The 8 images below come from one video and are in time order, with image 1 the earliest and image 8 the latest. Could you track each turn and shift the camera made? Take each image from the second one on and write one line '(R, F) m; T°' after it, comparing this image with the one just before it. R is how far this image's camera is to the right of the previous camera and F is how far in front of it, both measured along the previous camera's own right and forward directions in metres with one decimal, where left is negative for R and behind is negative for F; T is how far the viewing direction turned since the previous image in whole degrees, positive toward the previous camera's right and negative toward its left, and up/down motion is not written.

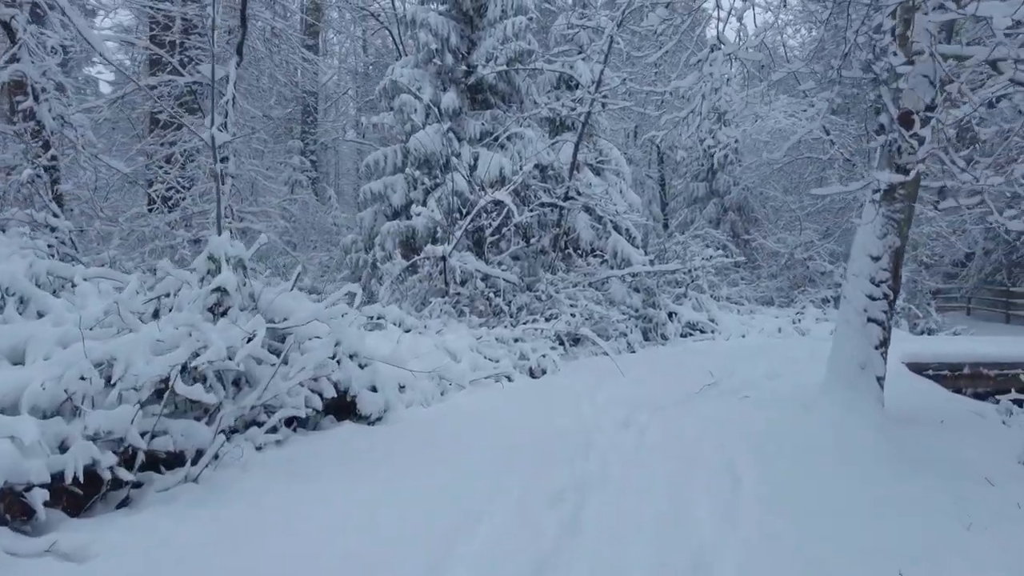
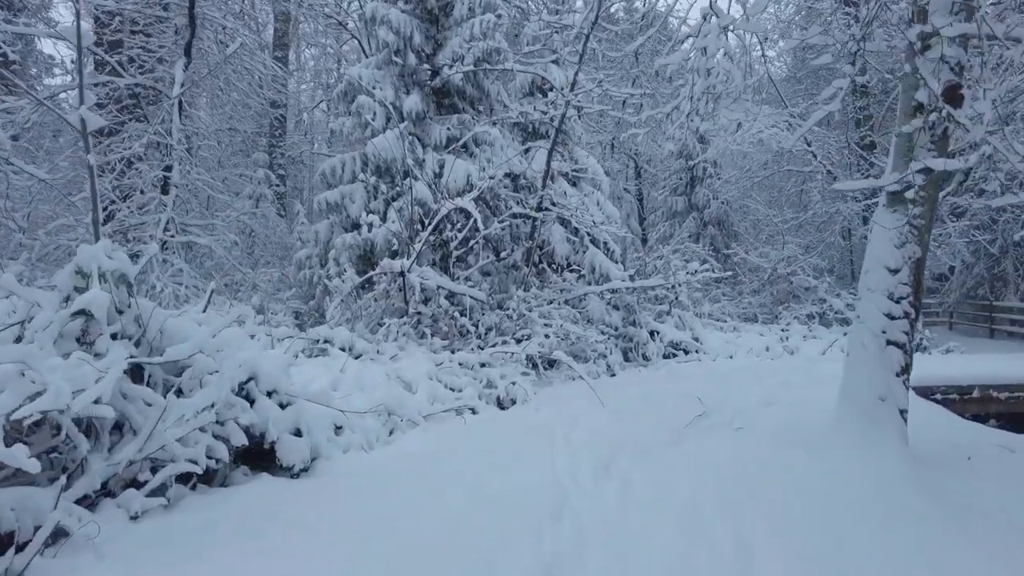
(+0.1, +0.8) m; +2°
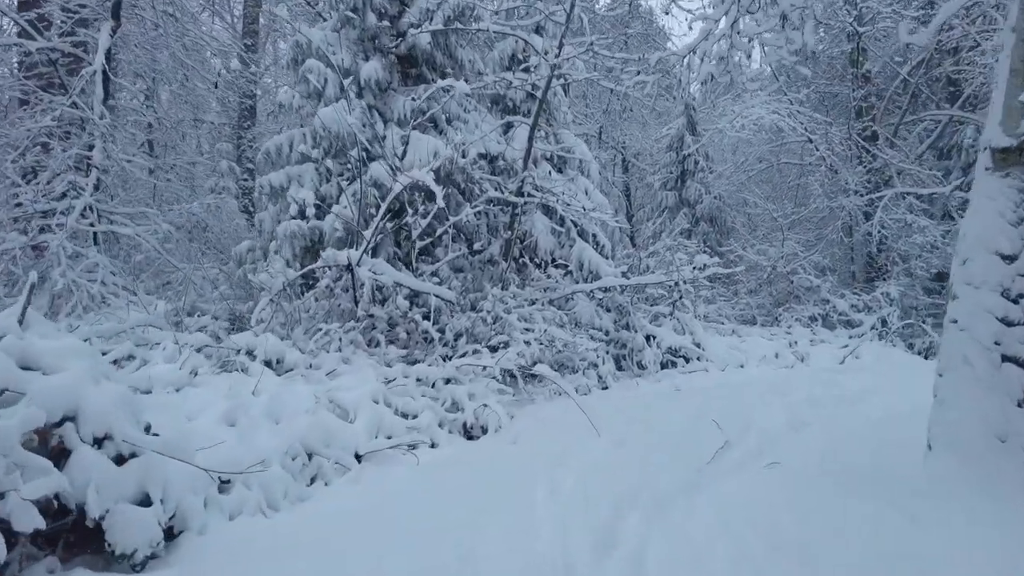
(+0.1, +1.2) m; +1°
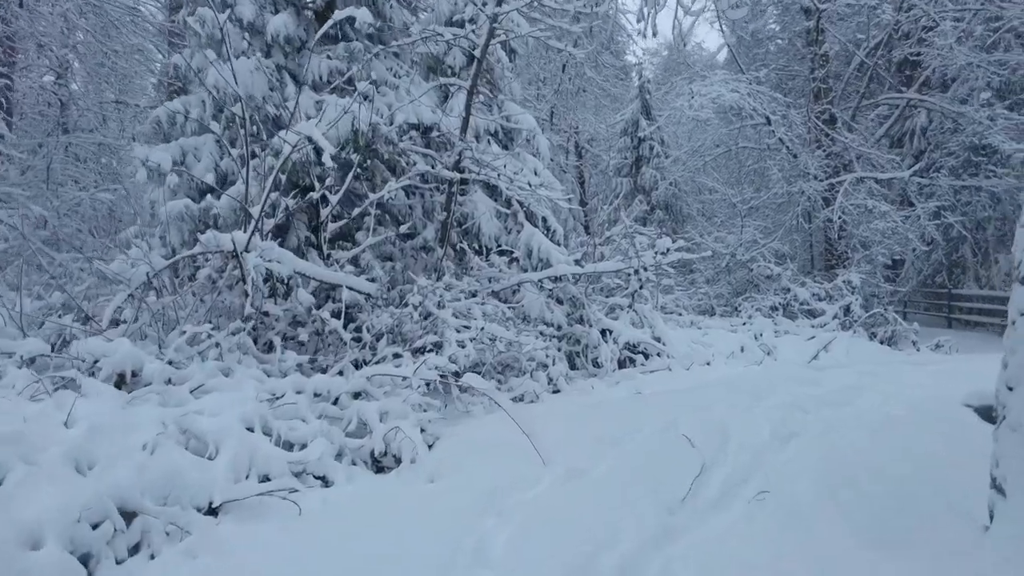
(+0.2, +1.0) m; +4°
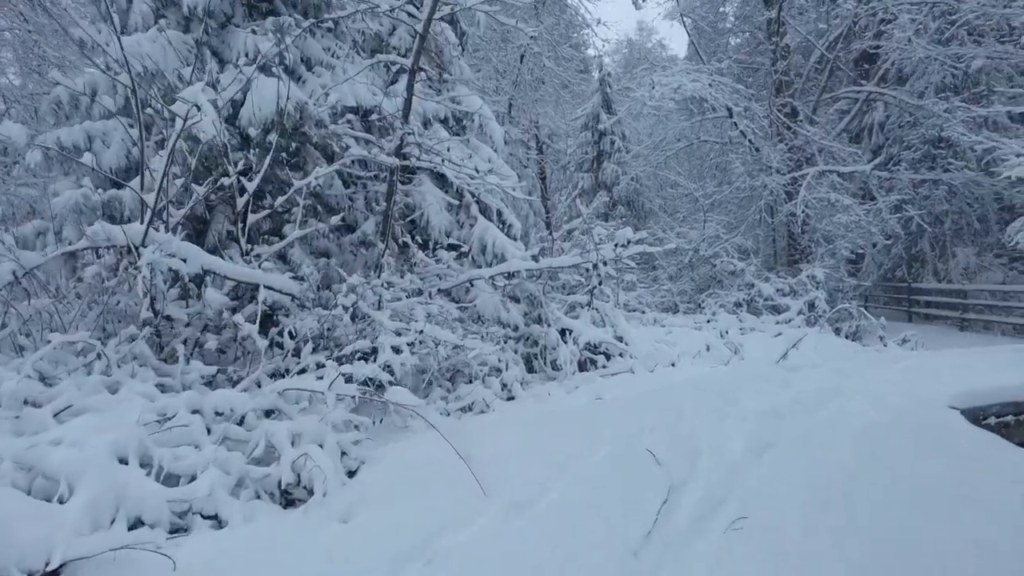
(+0.1, +0.5) m; +3°
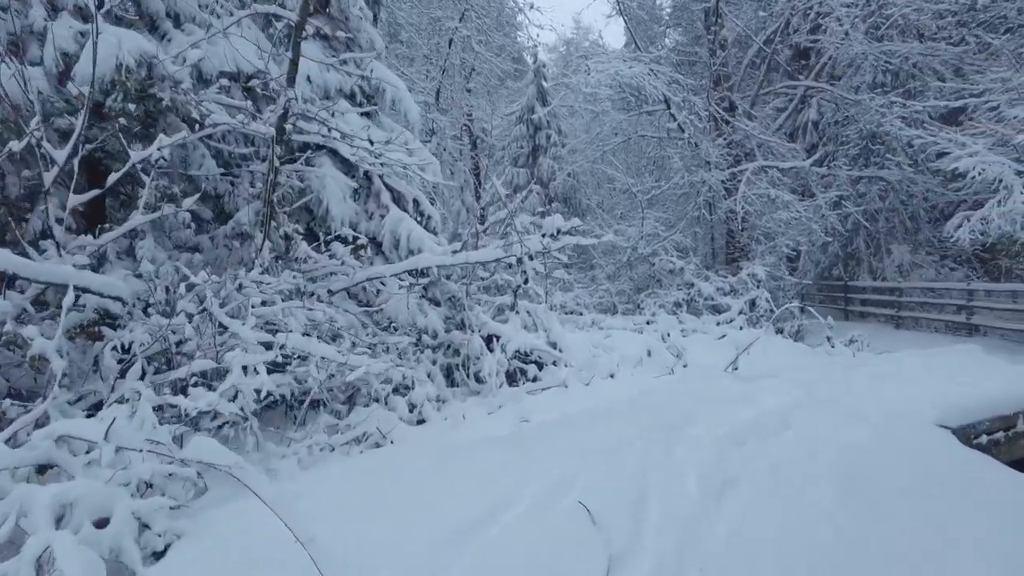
(+0.2, +0.9) m; +5°
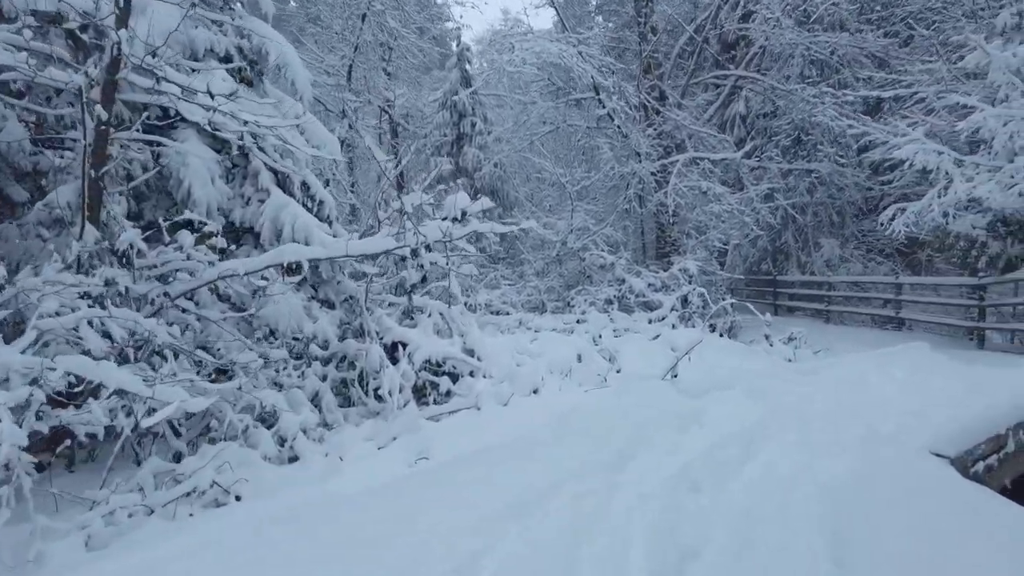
(+0.2, +0.9) m; +6°
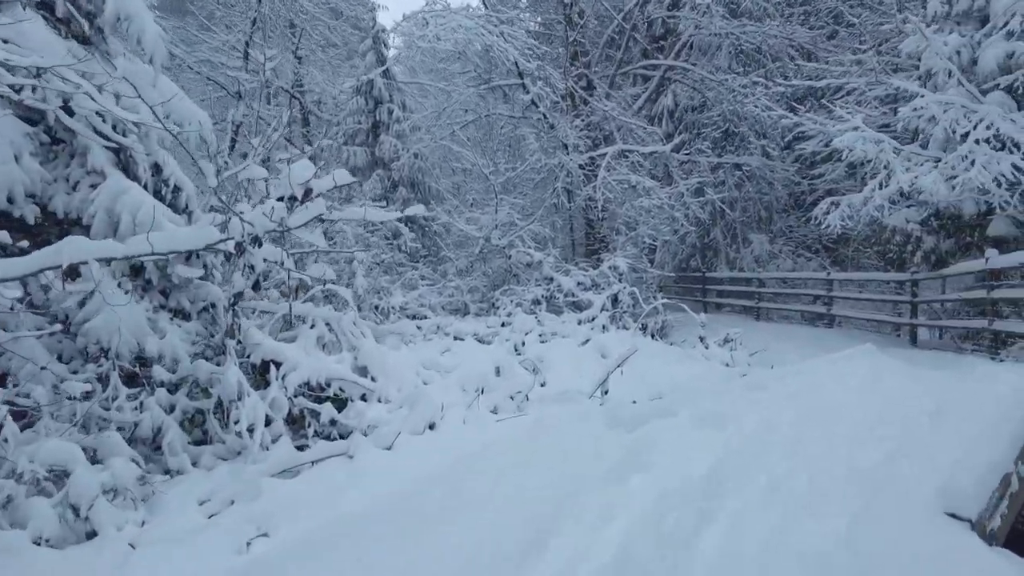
(+0.2, +0.9) m; +6°
